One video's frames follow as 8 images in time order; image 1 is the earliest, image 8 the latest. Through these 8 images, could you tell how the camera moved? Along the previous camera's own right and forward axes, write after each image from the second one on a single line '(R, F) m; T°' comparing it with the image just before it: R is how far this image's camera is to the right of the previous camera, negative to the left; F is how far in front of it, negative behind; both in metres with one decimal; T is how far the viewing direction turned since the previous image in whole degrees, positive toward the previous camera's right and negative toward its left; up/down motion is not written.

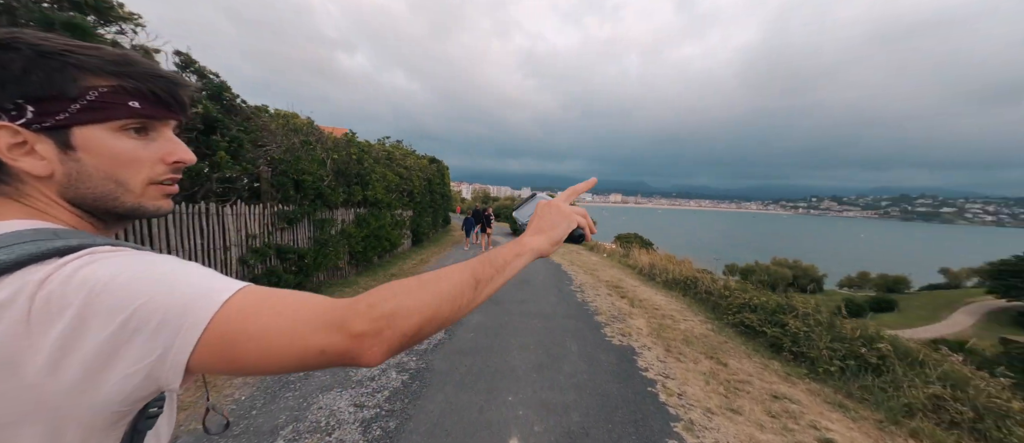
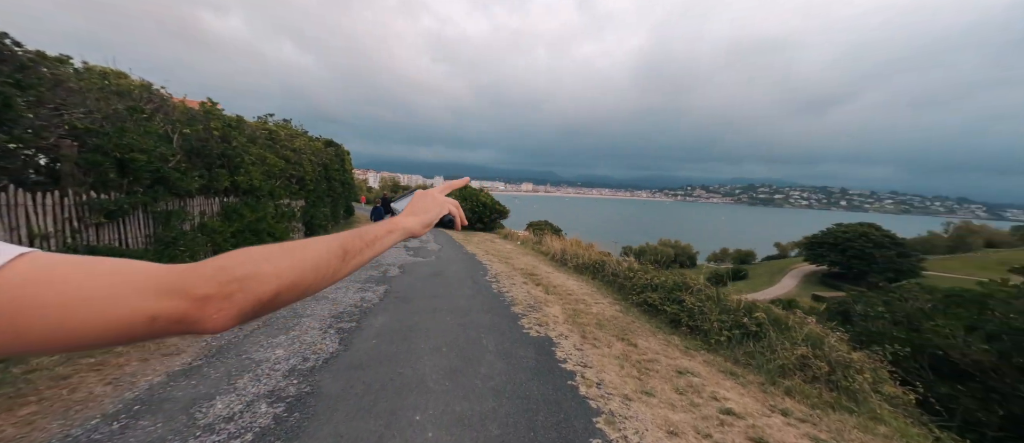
(+0.1, +0.4) m; +12°
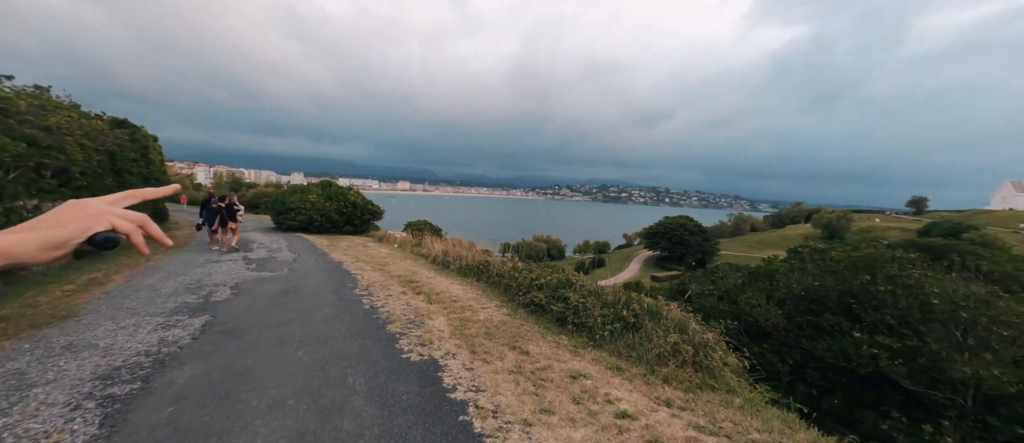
(0.0, +0.8) m; +17°
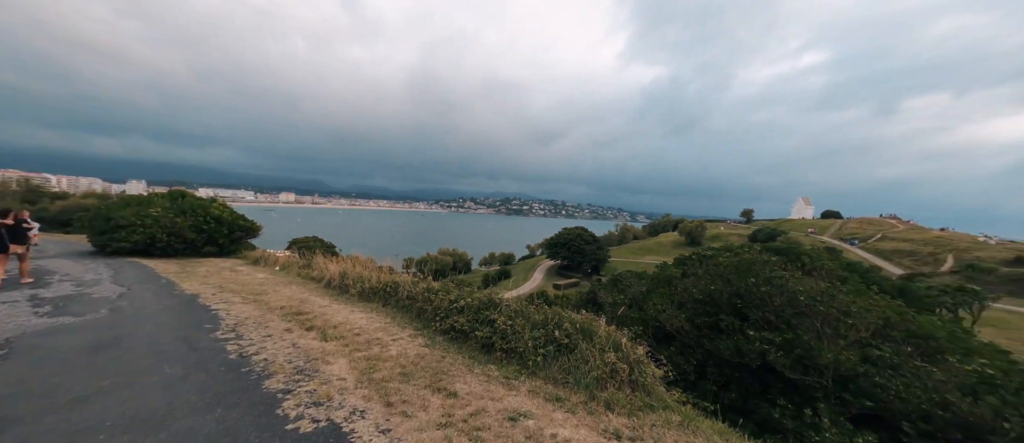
(-0.2, +0.9) m; +14°
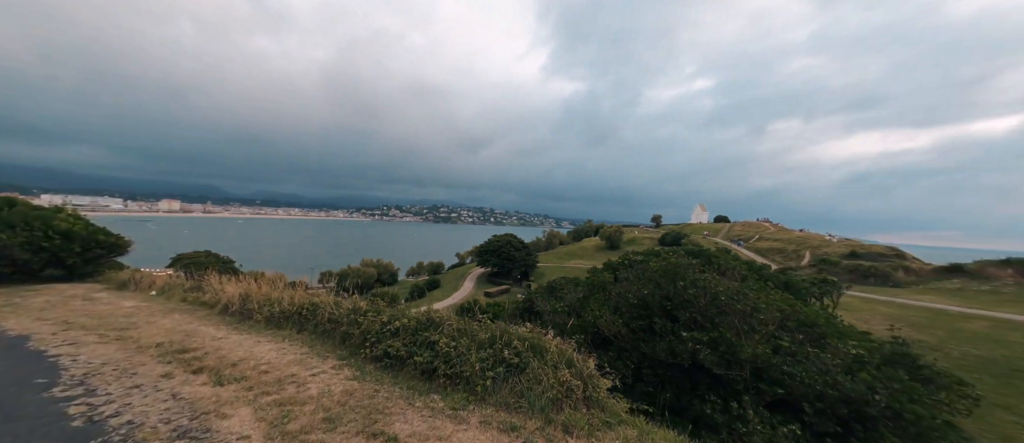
(-0.2, +0.6) m; +11°
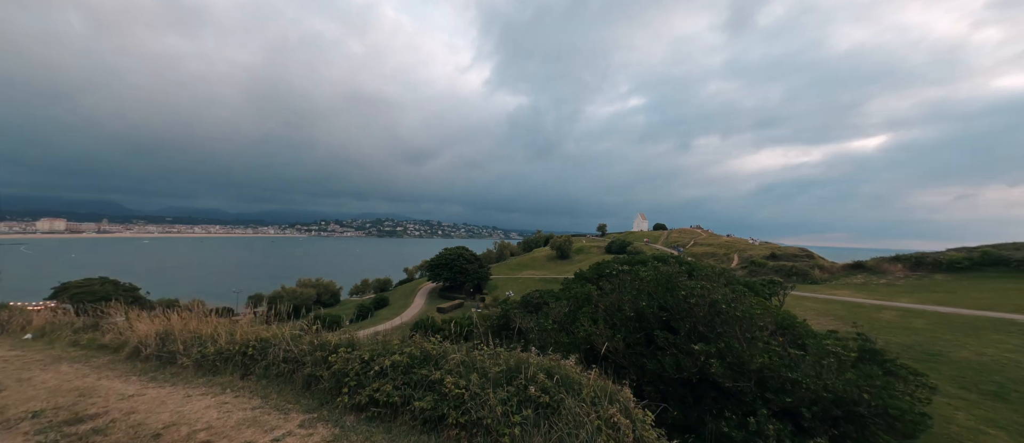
(-0.8, +0.9) m; +8°
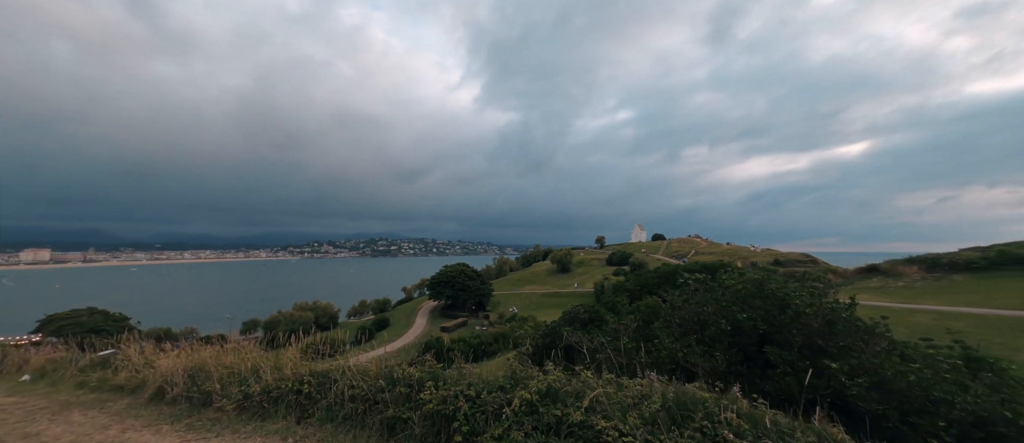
(-1.3, +0.8) m; +1°
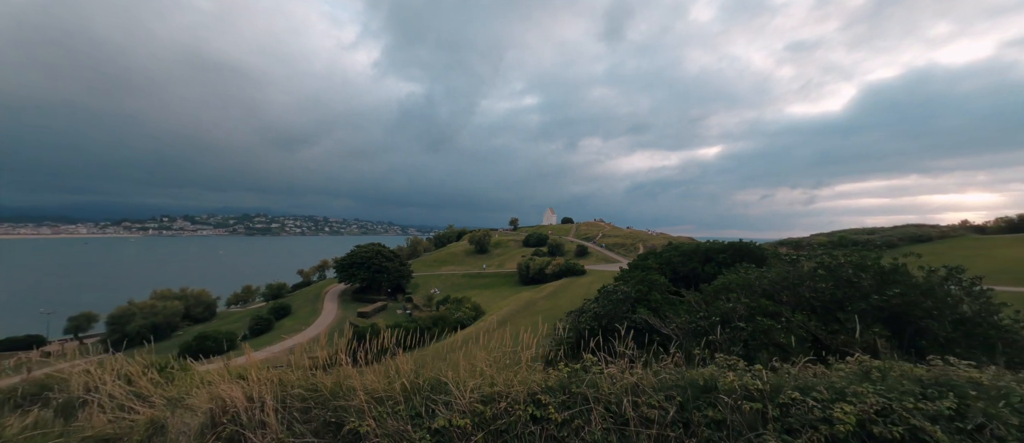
(-3.7, +2.2) m; +16°
